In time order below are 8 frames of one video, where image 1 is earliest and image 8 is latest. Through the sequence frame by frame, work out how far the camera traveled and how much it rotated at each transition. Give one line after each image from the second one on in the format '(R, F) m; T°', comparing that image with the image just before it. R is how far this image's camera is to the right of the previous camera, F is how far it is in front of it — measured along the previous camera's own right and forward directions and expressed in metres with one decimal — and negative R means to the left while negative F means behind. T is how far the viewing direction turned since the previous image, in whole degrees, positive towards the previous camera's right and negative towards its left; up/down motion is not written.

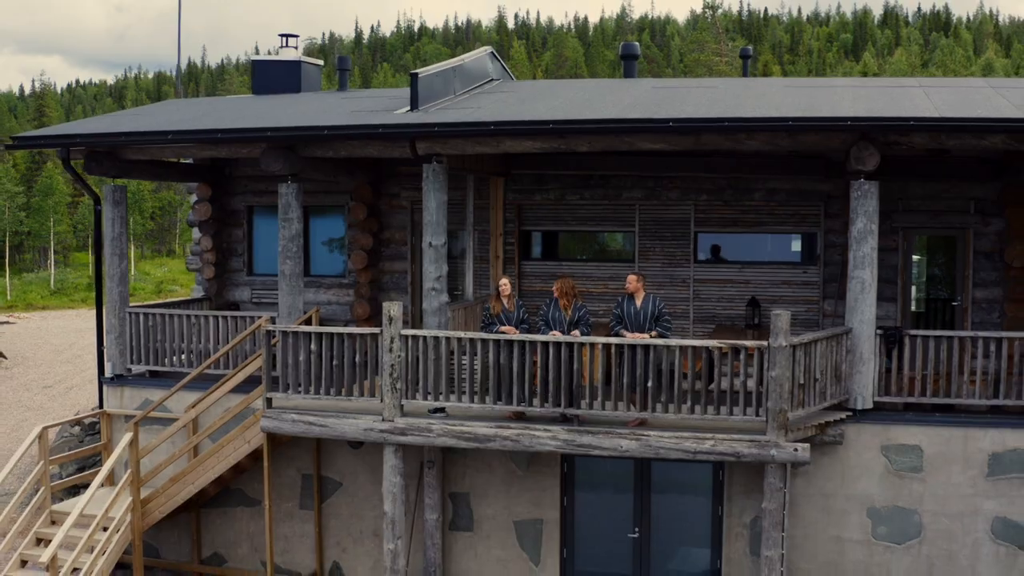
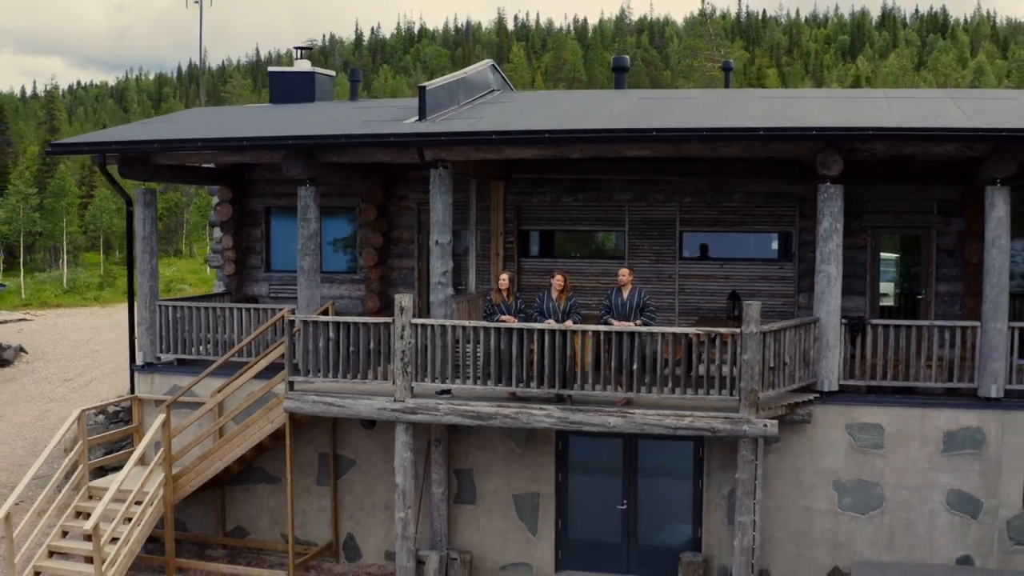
(0.0, -0.8) m; 0°
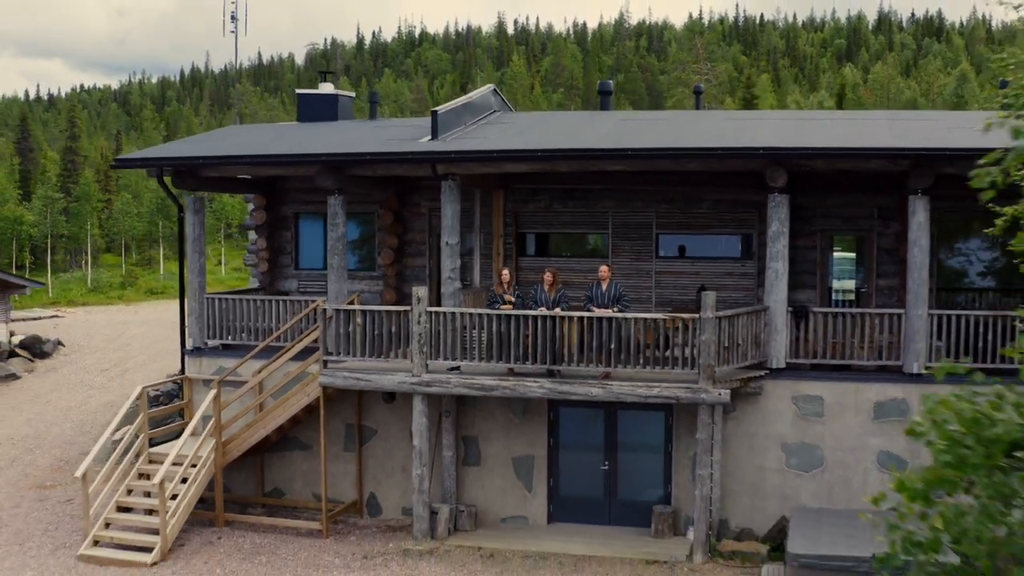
(0.0, -1.6) m; 0°
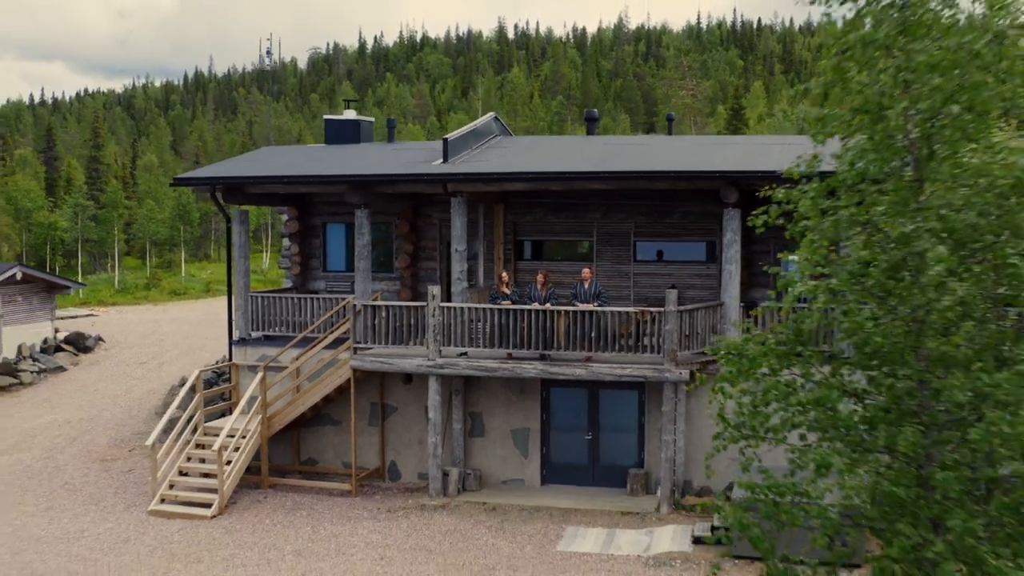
(0.0, -2.0) m; 0°
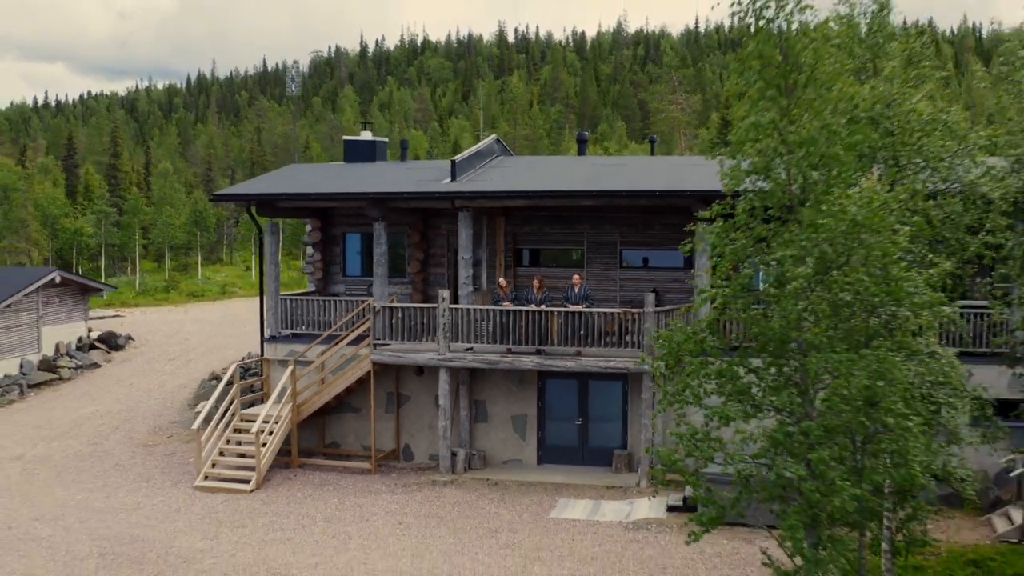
(0.0, -1.7) m; 0°
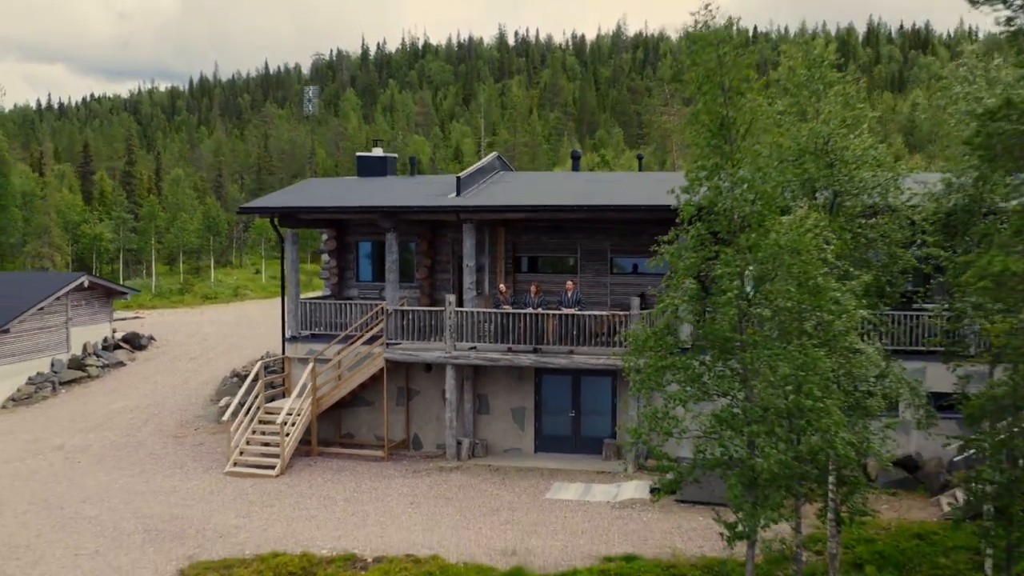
(0.0, -1.5) m; 0°
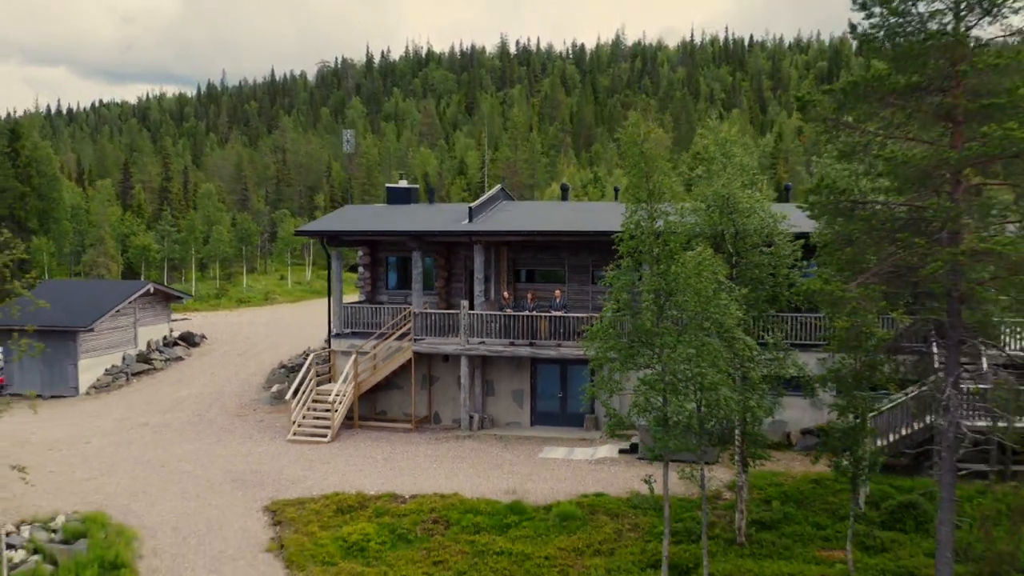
(0.0, -4.1) m; 0°
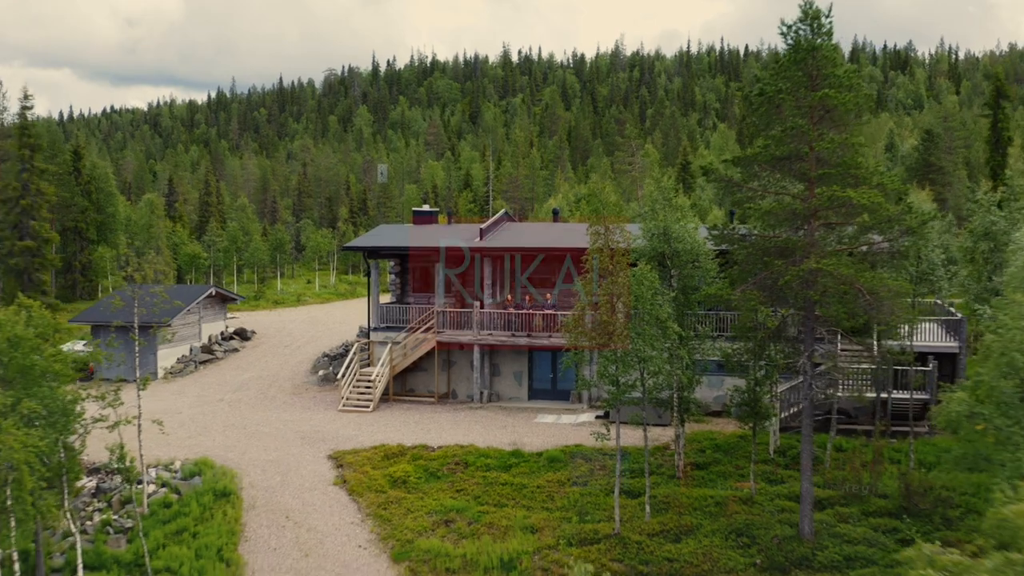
(0.0, -5.5) m; 0°
